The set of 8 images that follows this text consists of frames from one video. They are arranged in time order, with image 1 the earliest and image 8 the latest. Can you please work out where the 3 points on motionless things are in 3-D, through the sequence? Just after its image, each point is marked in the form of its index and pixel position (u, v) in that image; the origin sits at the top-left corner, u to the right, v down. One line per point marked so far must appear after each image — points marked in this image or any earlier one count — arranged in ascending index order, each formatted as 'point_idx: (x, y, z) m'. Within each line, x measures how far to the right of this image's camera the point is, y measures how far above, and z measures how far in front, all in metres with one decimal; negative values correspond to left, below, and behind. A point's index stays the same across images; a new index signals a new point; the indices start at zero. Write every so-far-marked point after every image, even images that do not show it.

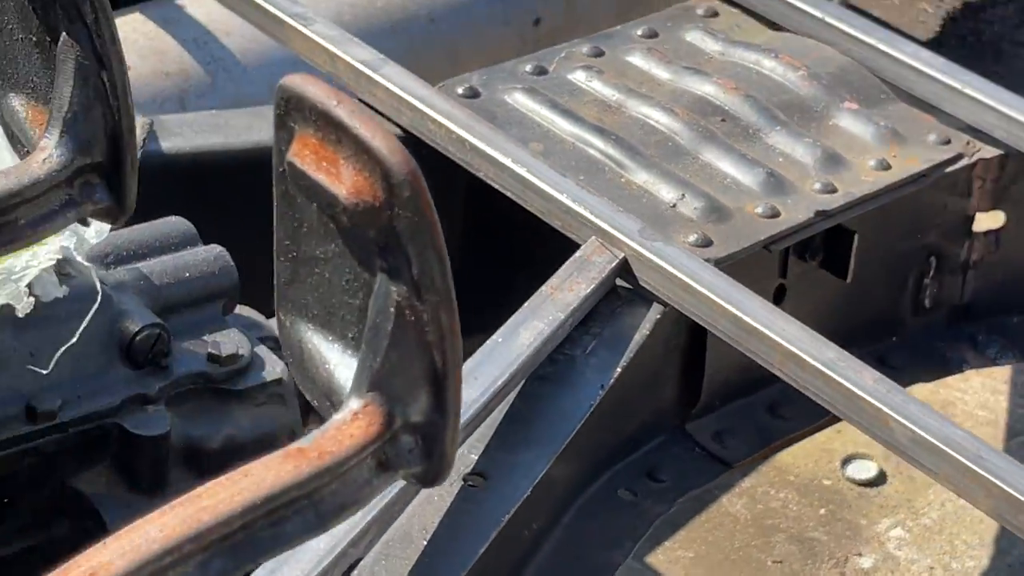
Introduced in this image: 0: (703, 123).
0: (+0.3, +0.2, +1.3) m
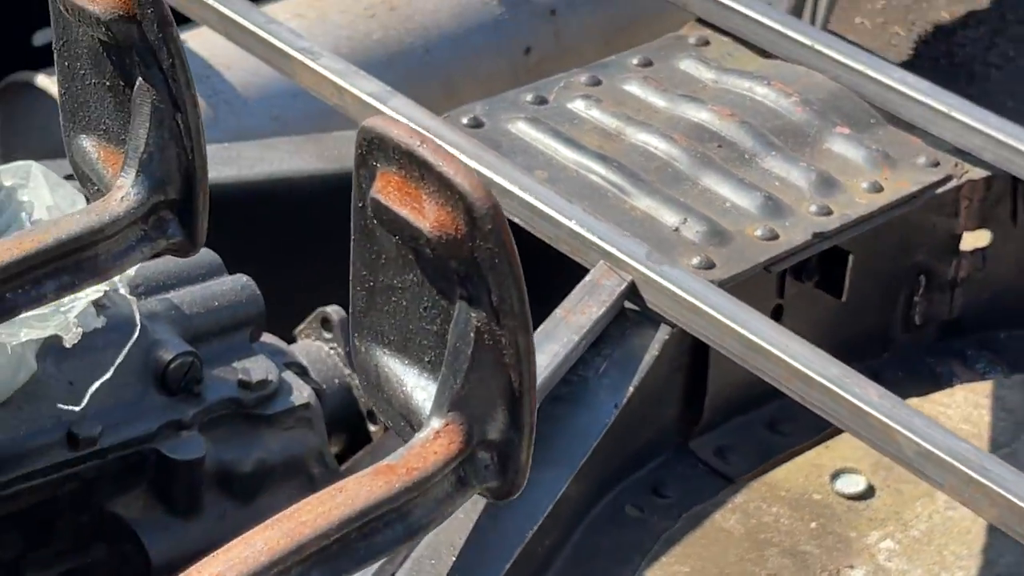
0: (+0.3, +0.2, +1.3) m
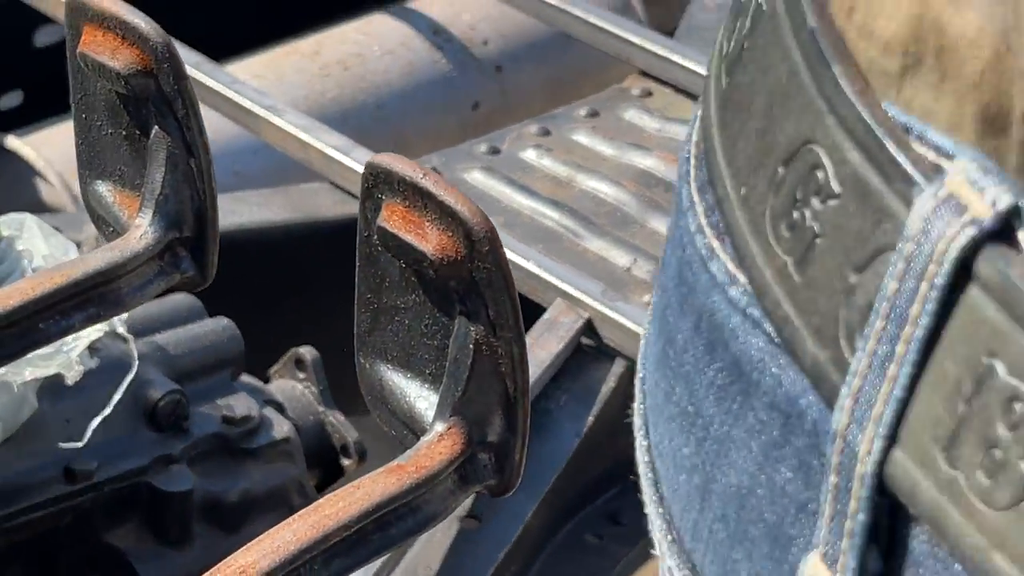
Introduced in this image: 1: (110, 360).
0: (+0.2, +0.2, +1.4) m
1: (-0.4, -0.1, +0.8) m
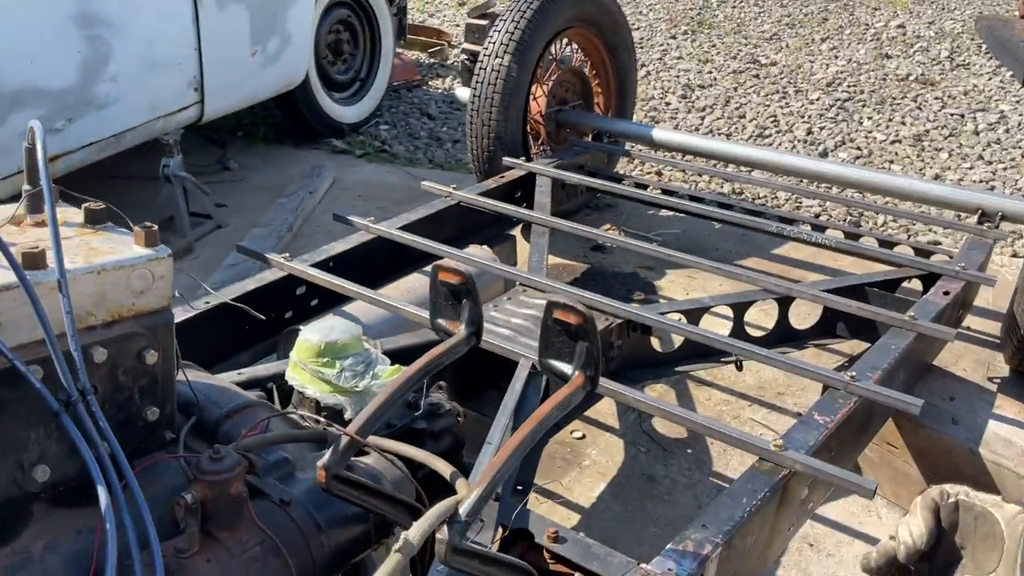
0: (+0.2, 0.0, +2.8) m
1: (-0.3, -0.2, +2.2) m
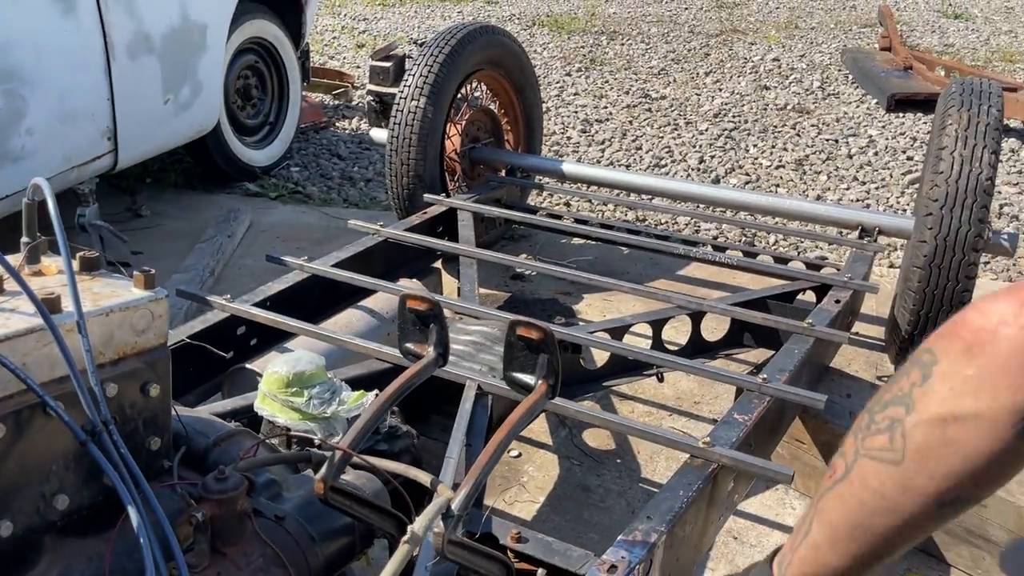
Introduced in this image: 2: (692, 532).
0: (0.0, -0.1, +3.1) m
1: (-0.4, -0.3, +2.3) m
2: (+0.5, -0.7, +2.4) m
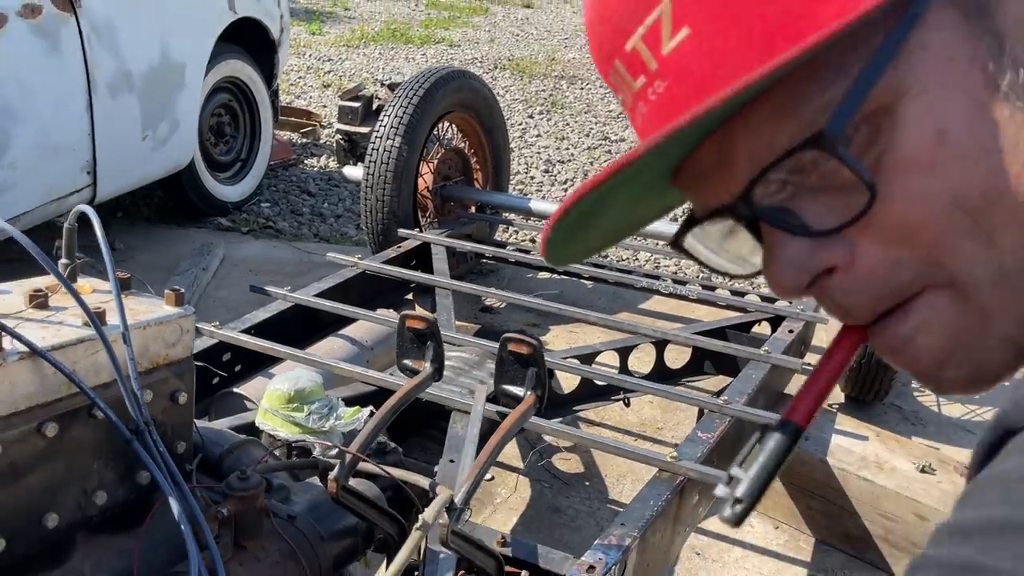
0: (-0.1, -0.2, +3.2) m
1: (-0.5, -0.4, +2.5) m
2: (+0.4, -0.7, +2.5) m
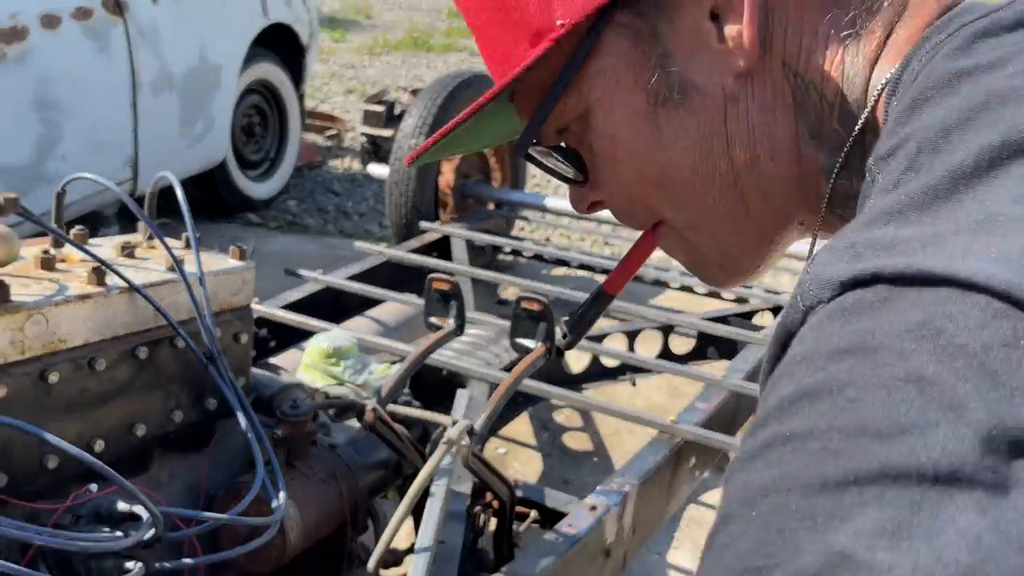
0: (0.0, -0.1, +3.5) m
1: (-0.4, -0.3, +2.8) m
2: (+0.5, -0.7, +2.8) m
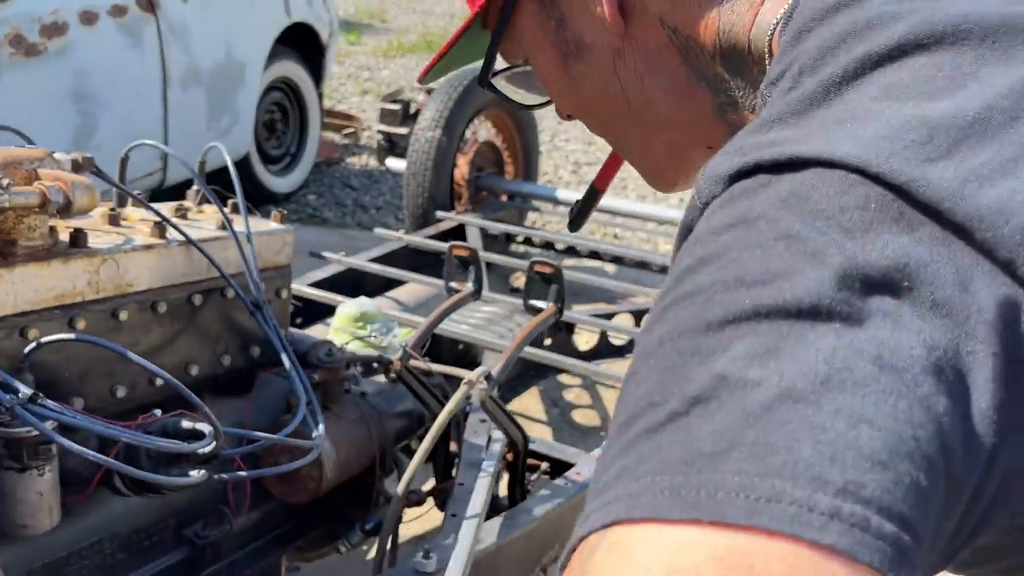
0: (0.0, 0.0, +3.7) m
1: (-0.4, -0.2, +3.0) m
2: (+0.5, -0.6, +3.0) m
